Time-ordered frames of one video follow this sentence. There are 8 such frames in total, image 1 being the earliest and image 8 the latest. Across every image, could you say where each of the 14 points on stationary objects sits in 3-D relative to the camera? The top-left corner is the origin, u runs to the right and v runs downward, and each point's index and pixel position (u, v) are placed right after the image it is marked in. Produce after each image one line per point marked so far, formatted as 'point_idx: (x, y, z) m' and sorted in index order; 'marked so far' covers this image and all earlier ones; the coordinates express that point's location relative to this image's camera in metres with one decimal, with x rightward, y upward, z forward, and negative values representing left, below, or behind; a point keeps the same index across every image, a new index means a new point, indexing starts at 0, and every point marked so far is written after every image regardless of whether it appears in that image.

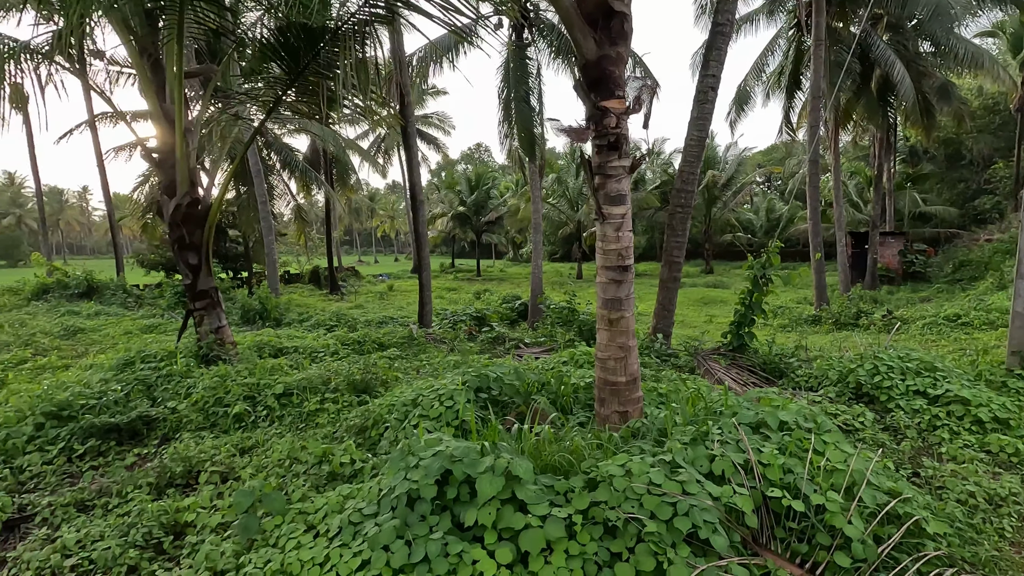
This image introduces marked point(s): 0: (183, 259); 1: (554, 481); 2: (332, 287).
0: (-3.2, +0.3, +5.3) m
1: (+0.2, -0.7, +2.0) m
2: (-5.9, 0.0, +17.4) m
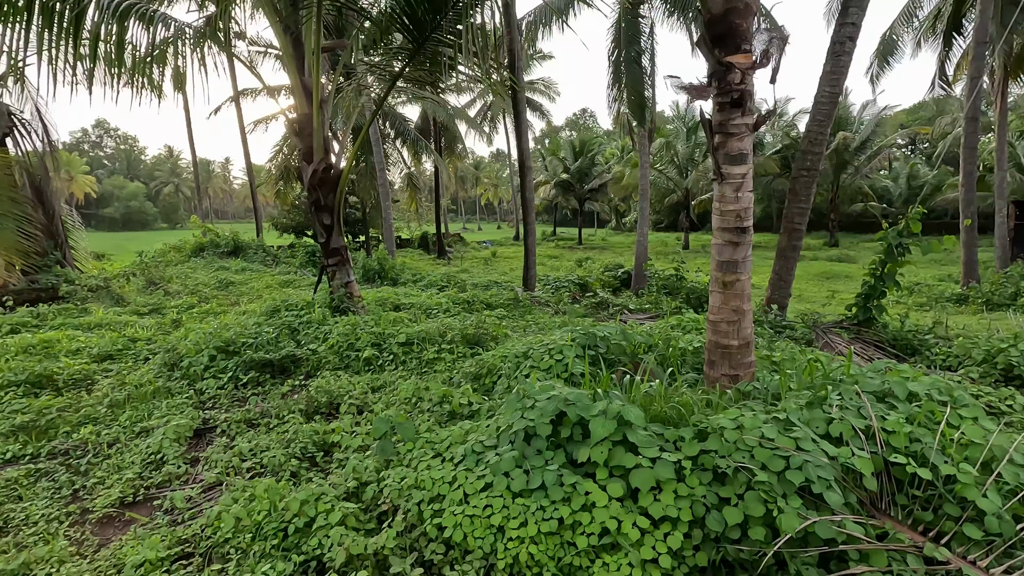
0: (-2.1, +0.8, +5.9) m
1: (+0.6, -0.6, +2.1) m
2: (-2.5, +1.2, +18.3) m
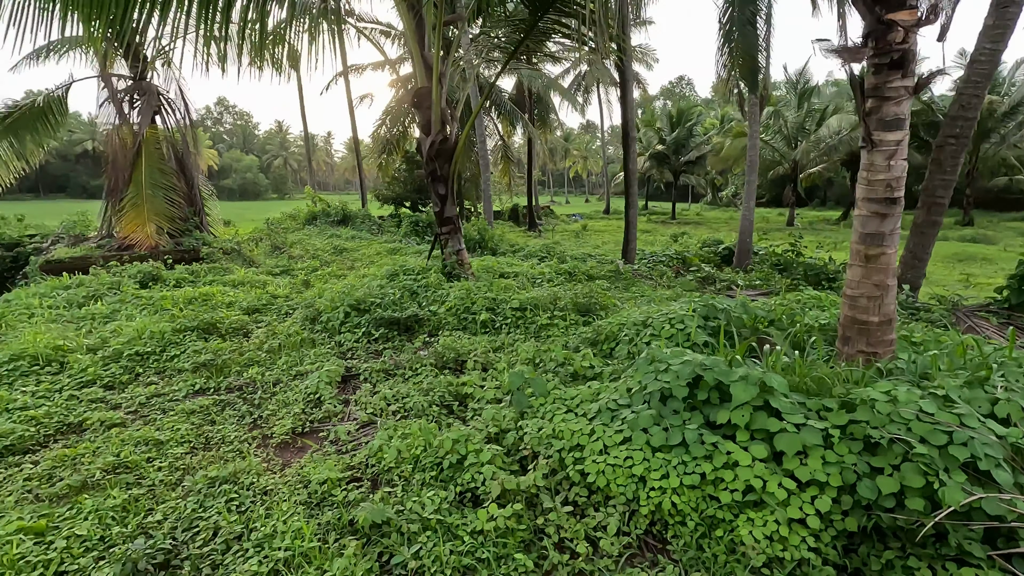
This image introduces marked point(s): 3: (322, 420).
0: (-0.9, +1.1, +6.2) m
1: (+1.2, -0.4, +2.1) m
2: (+0.6, +2.2, +18.5) m
3: (-1.1, -0.8, +3.1) m
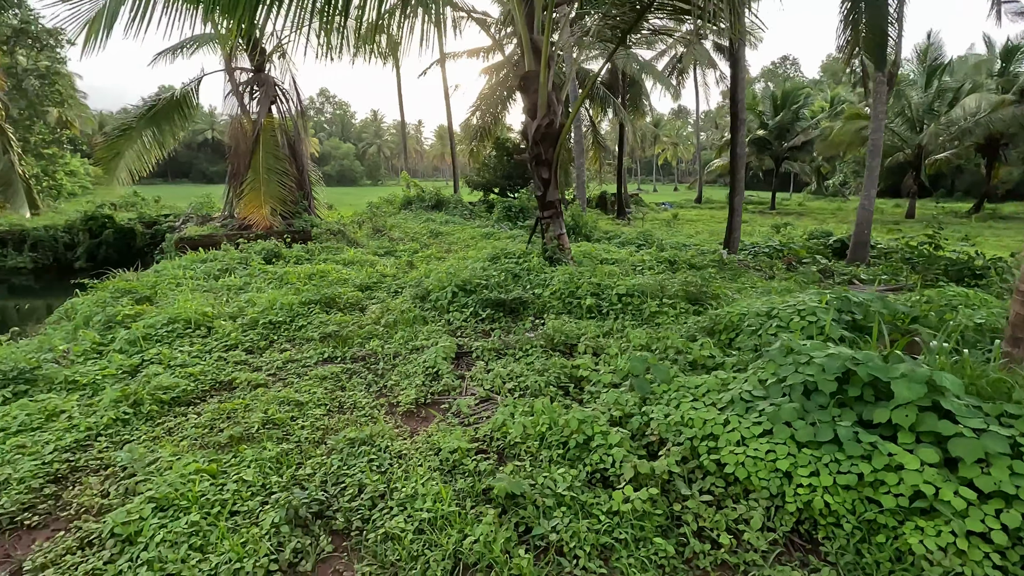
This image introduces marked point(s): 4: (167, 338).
0: (+0.3, +1.3, +6.2) m
1: (+1.7, -0.4, +1.9) m
2: (+3.7, +2.6, +18.1) m
3: (-0.4, -0.6, +3.2) m
4: (-2.5, -0.4, +3.9) m
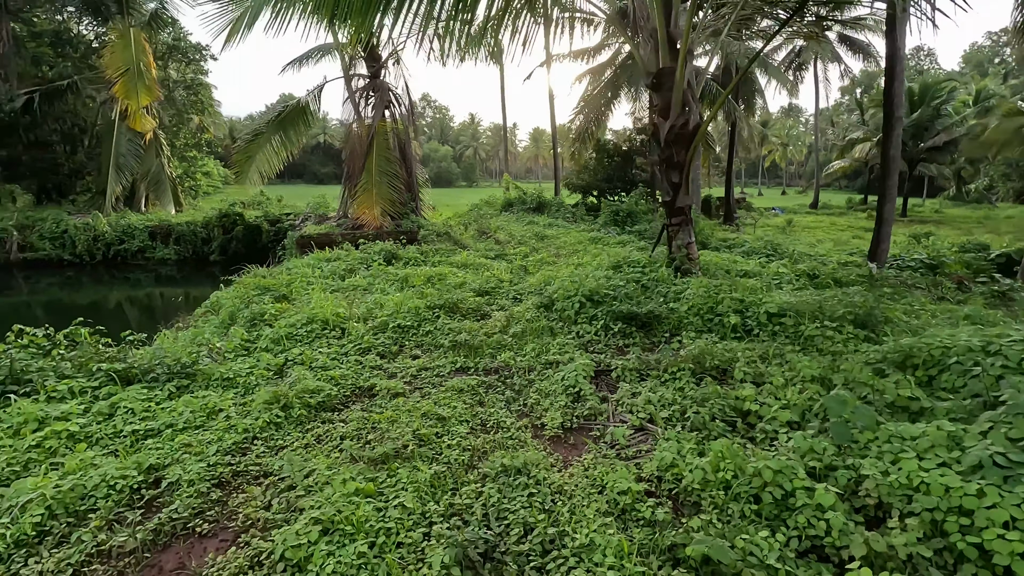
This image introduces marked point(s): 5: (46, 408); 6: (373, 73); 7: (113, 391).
0: (+1.7, +1.2, +5.8) m
1: (+2.3, -0.6, +1.3) m
2: (+7.0, +2.2, +17.0) m
3: (+0.4, -0.7, +2.9) m
4: (-1.5, -0.4, +4.0) m
5: (-2.4, -0.6, +2.8) m
6: (-3.0, +4.7, +11.6) m
7: (-2.3, -0.6, +3.0) m
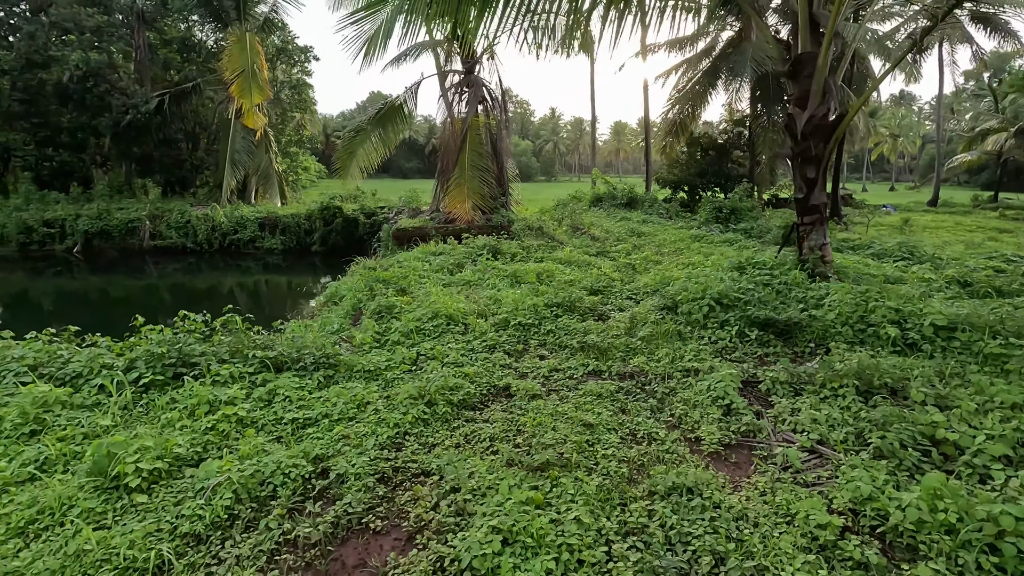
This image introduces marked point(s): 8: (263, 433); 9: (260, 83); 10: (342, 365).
0: (+2.9, +1.2, +5.3) m
1: (+2.8, -0.7, +0.9) m
2: (+9.7, +2.1, +15.7) m
3: (+1.2, -0.7, +2.7) m
4: (-0.6, -0.3, +4.0) m
5: (-1.6, -0.6, +2.9) m
6: (-0.9, +4.8, +11.7) m
7: (-1.4, -0.5, +3.2) m
8: (-1.2, -0.7, +2.6) m
9: (-6.2, +5.0, +13.1) m
10: (-1.1, -0.5, +3.4) m
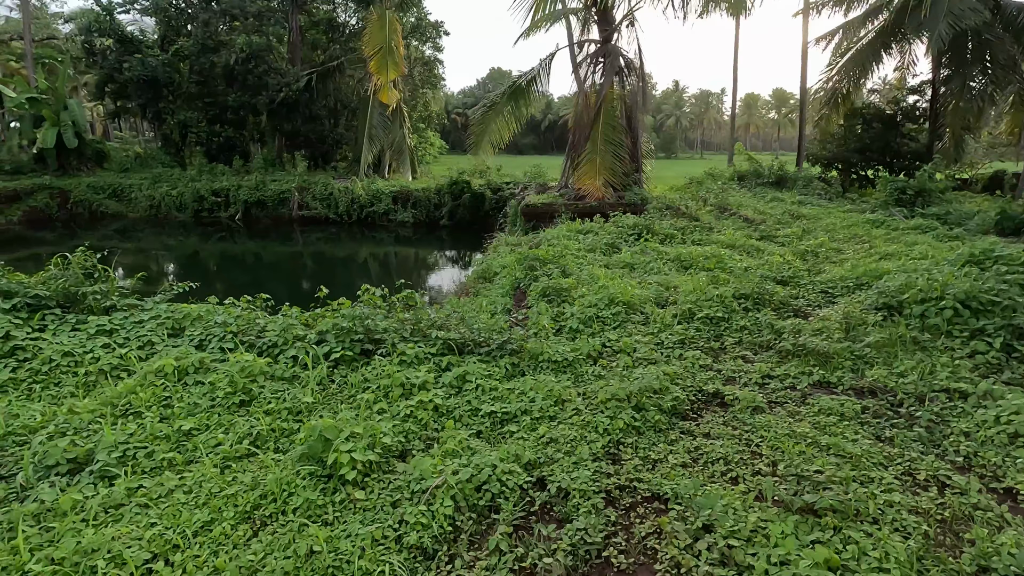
0: (+4.4, +1.1, +4.2) m
1: (+3.4, -0.8, -0.1) m
2: (+13.2, +2.1, +12.9) m
3: (+2.1, -0.8, +2.0) m
4: (+0.7, -0.2, +3.6) m
5: (-0.6, -0.4, +2.8) m
6: (+2.1, +5.2, +11.0) m
7: (-0.3, -0.4, +3.0) m
8: (-0.2, -0.6, +2.4) m
9: (-2.8, +5.7, +13.4) m
10: (+0.1, -0.4, +3.1) m
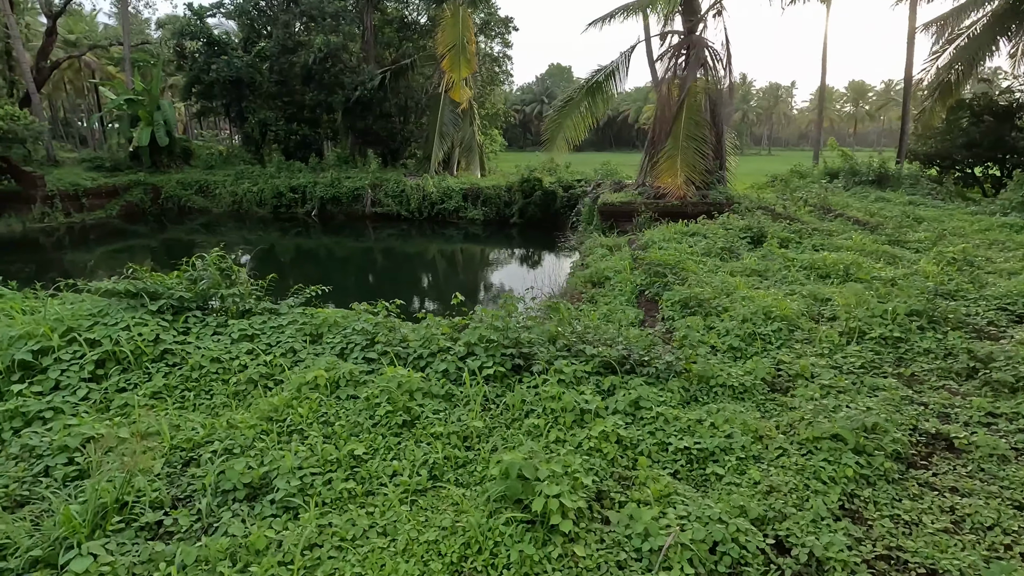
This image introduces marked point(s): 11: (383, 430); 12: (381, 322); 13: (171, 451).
0: (+5.4, +1.0, +3.4) m
1: (+3.9, -1.0, -0.7) m
2: (+15.0, +1.8, +11.3) m
3: (+2.9, -0.9, +1.5) m
4: (+1.6, -0.3, +3.2) m
5: (+0.3, -0.5, +2.5) m
6: (+3.9, +5.1, +10.4) m
7: (+0.5, -0.5, +2.7) m
8: (+0.6, -0.7, +2.1) m
9: (-0.8, +5.7, +13.3) m
10: (+0.9, -0.4, +2.8) m
11: (-0.5, -0.6, +2.3) m
12: (-0.8, -0.2, +3.1) m
13: (-1.4, -0.7, +2.2) m
